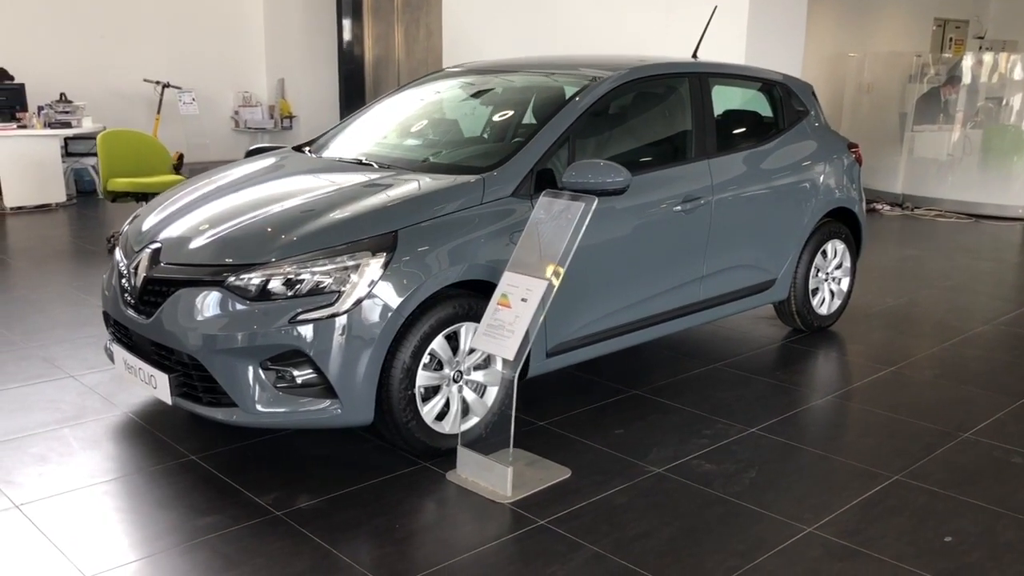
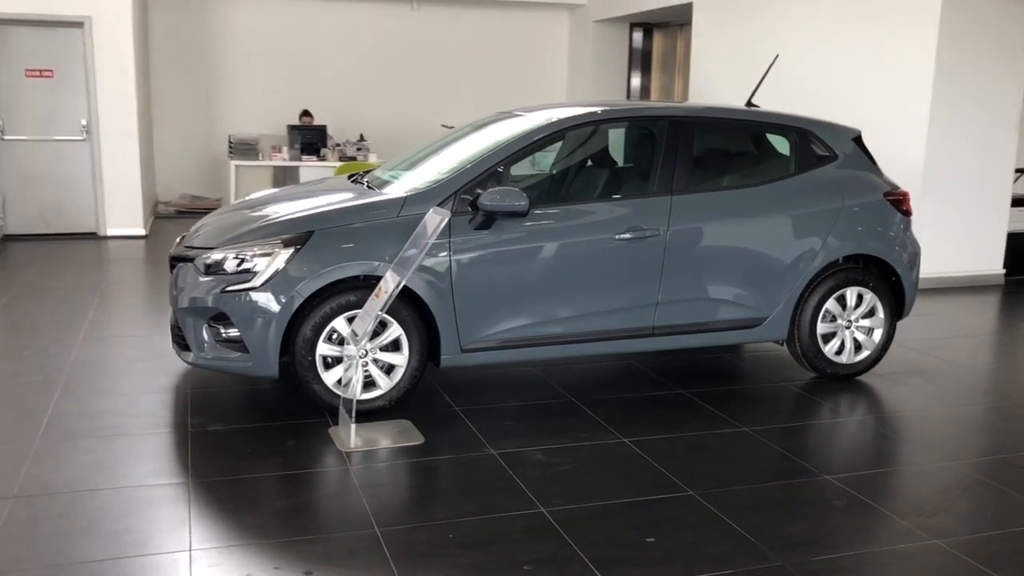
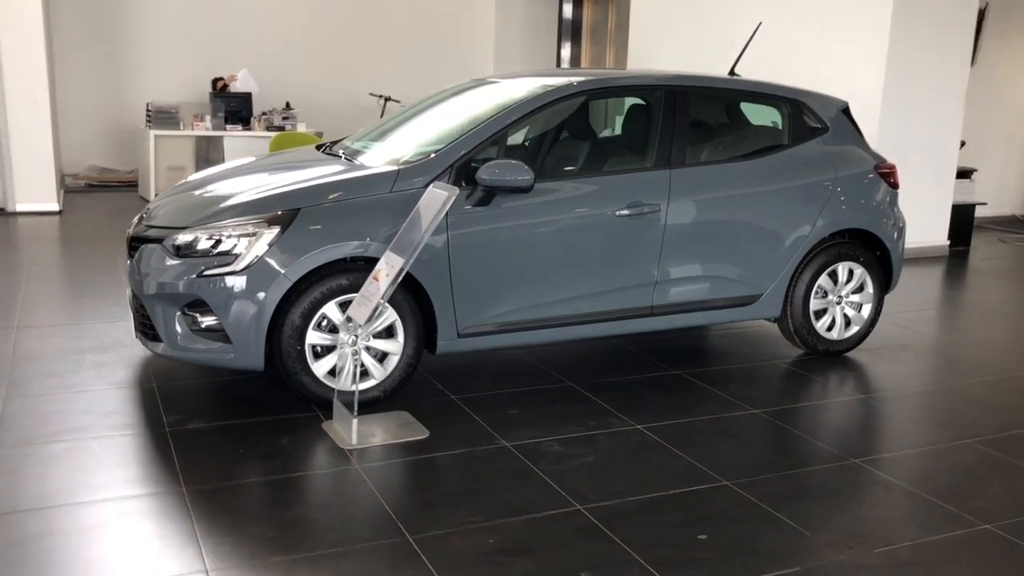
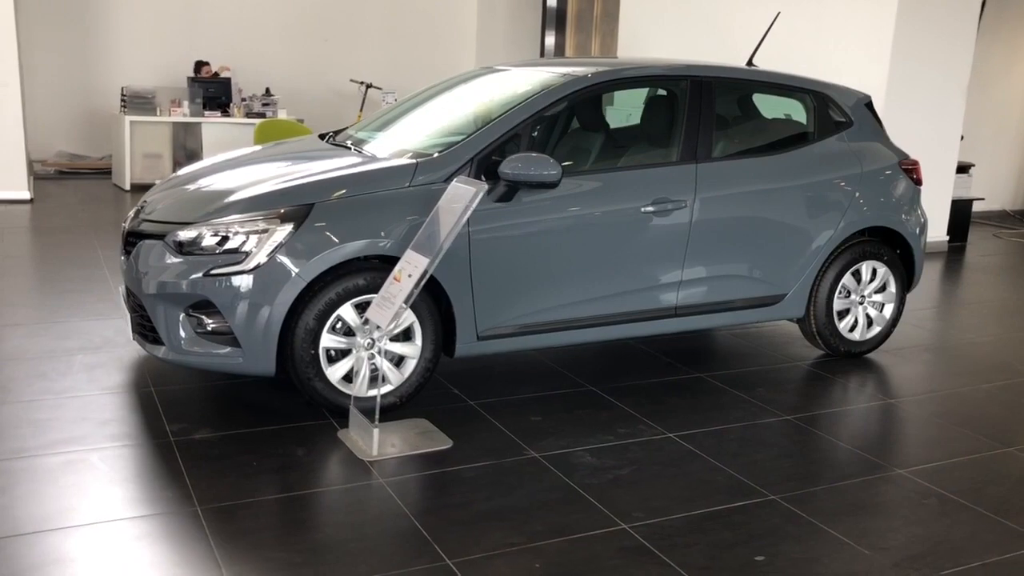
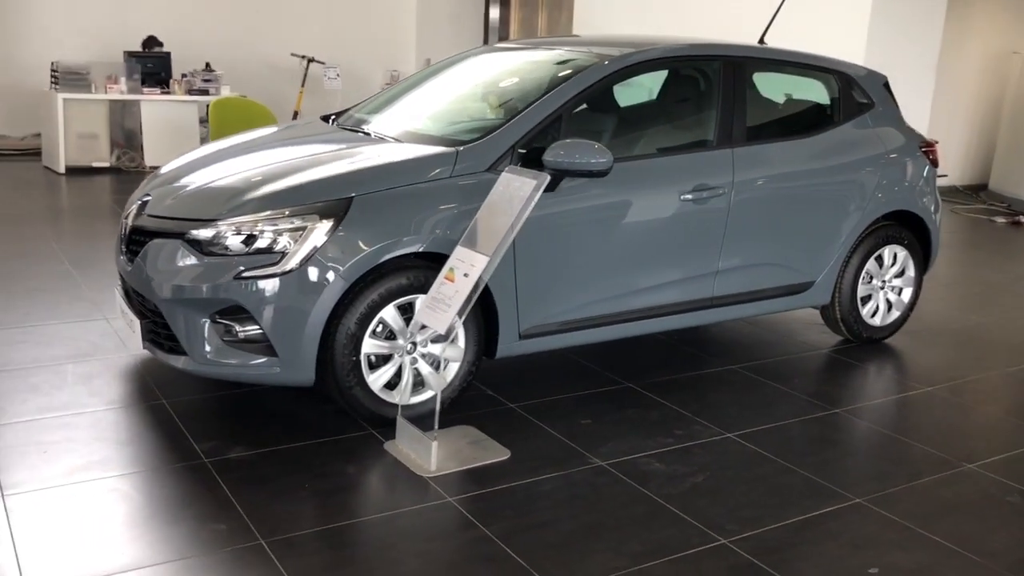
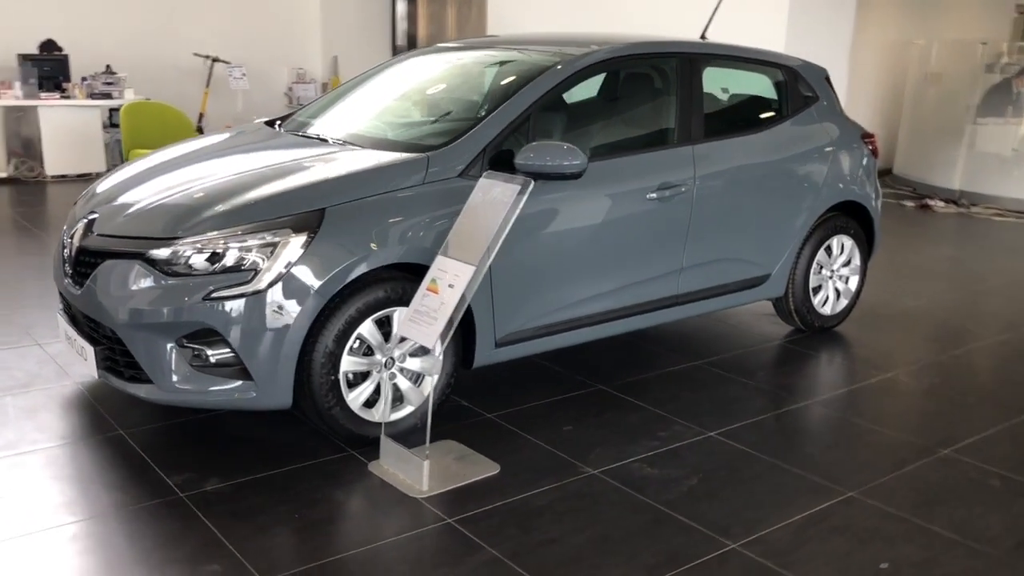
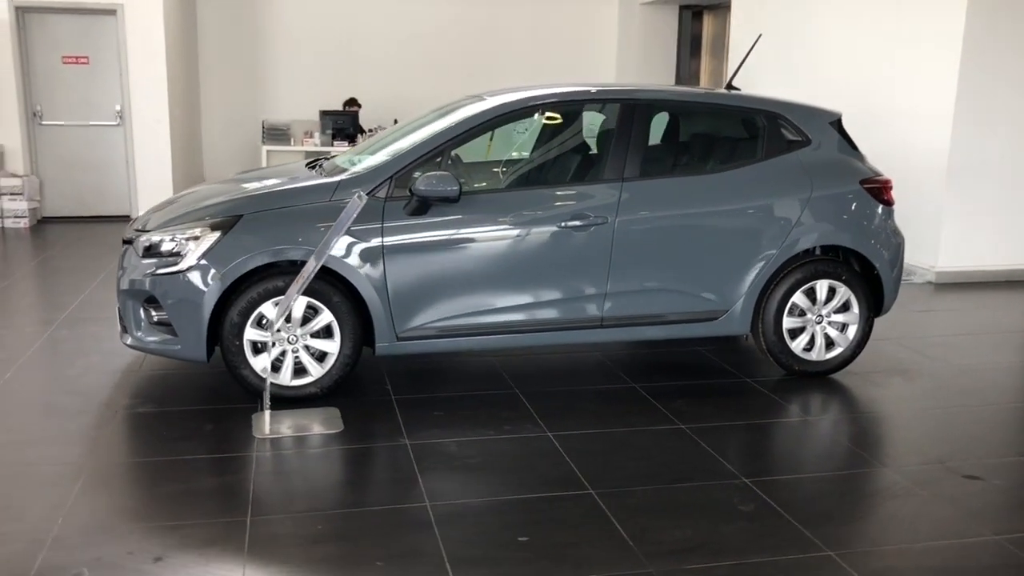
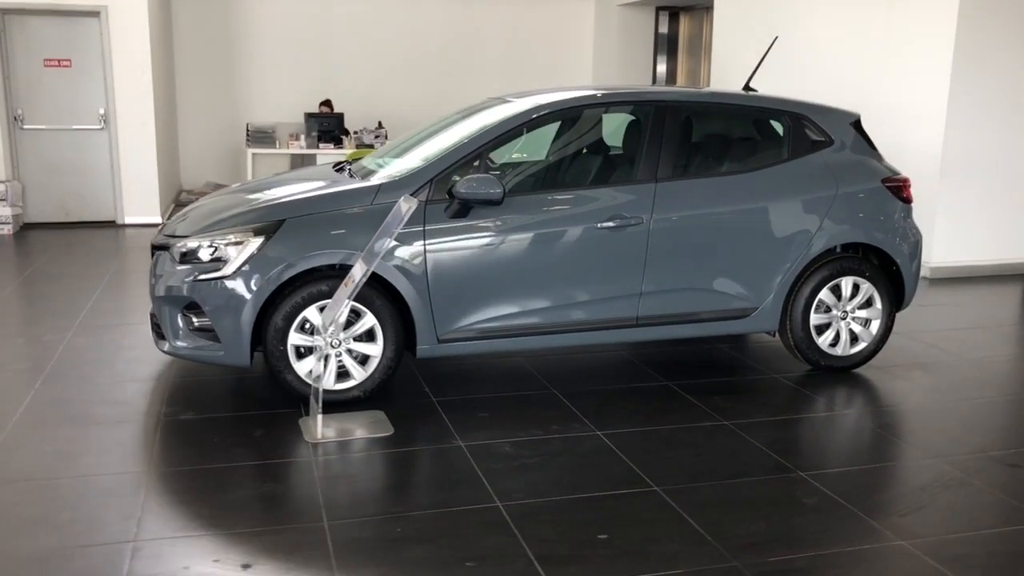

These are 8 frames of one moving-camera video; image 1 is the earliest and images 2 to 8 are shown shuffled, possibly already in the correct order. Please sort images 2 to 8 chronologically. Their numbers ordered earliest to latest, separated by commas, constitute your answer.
6, 5, 4, 3, 2, 8, 7
